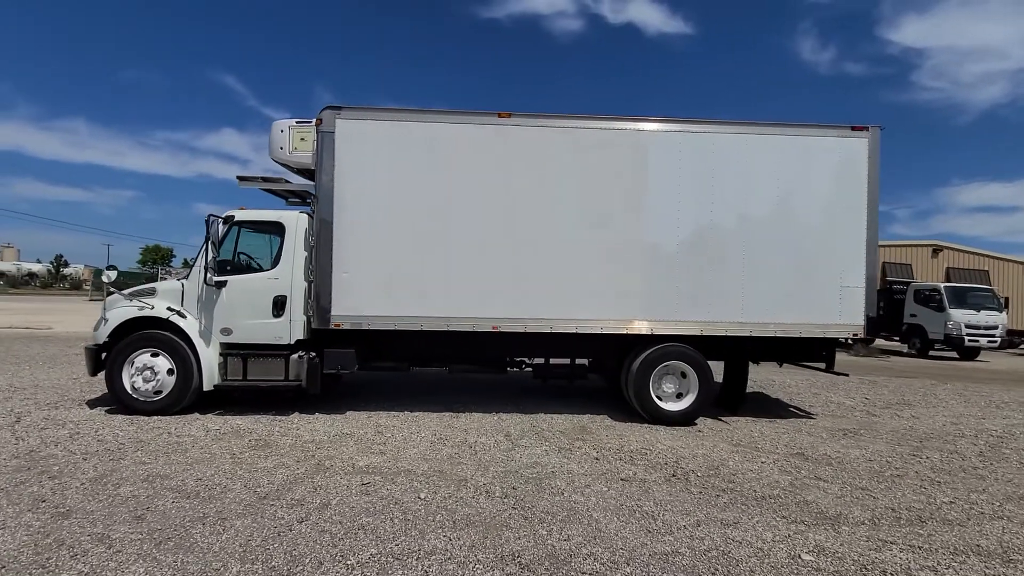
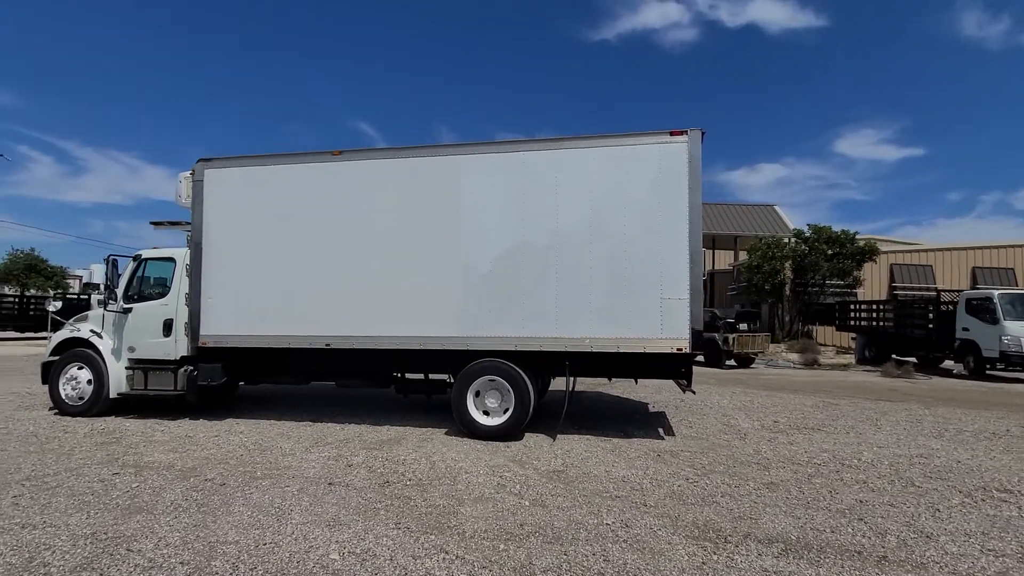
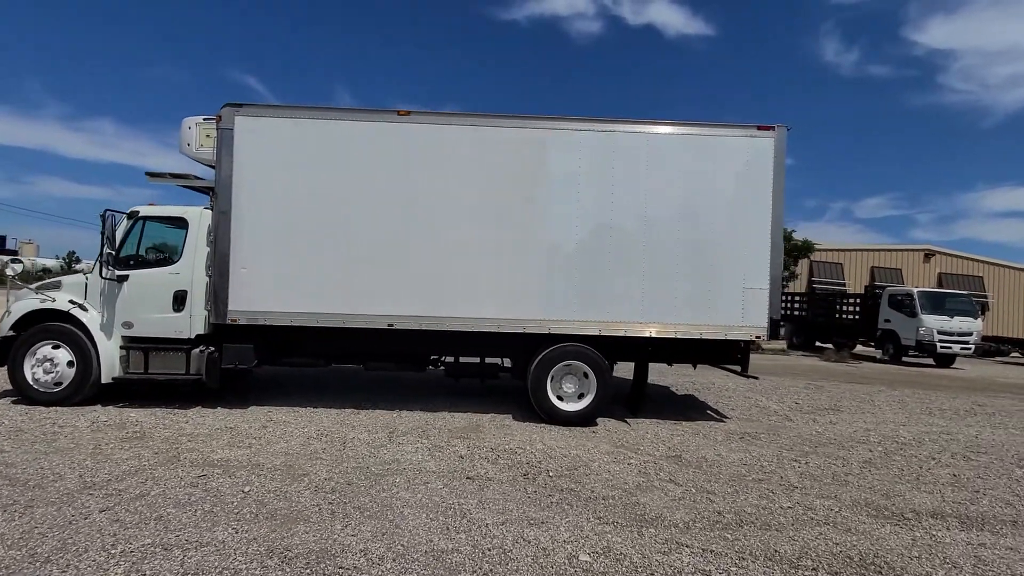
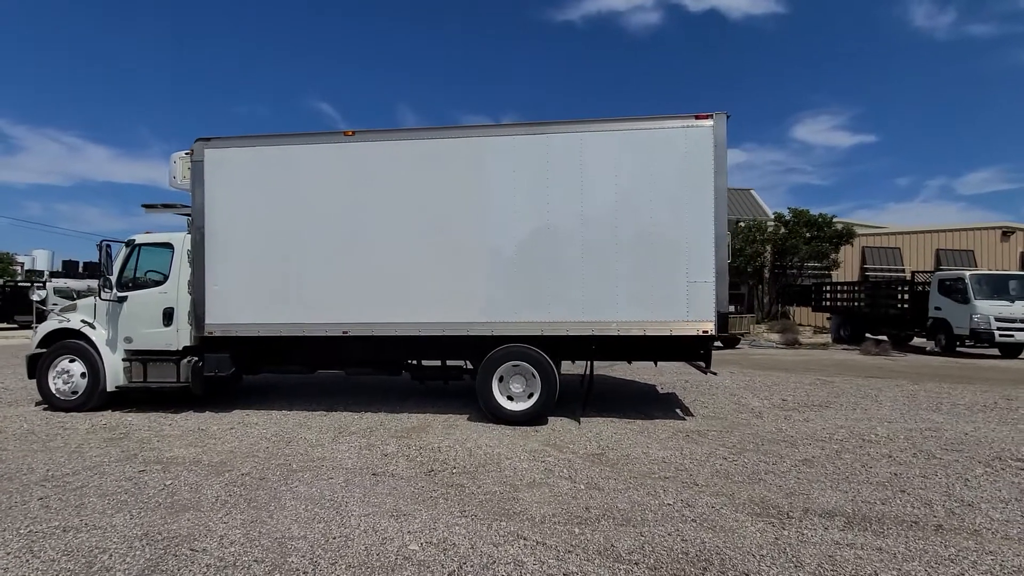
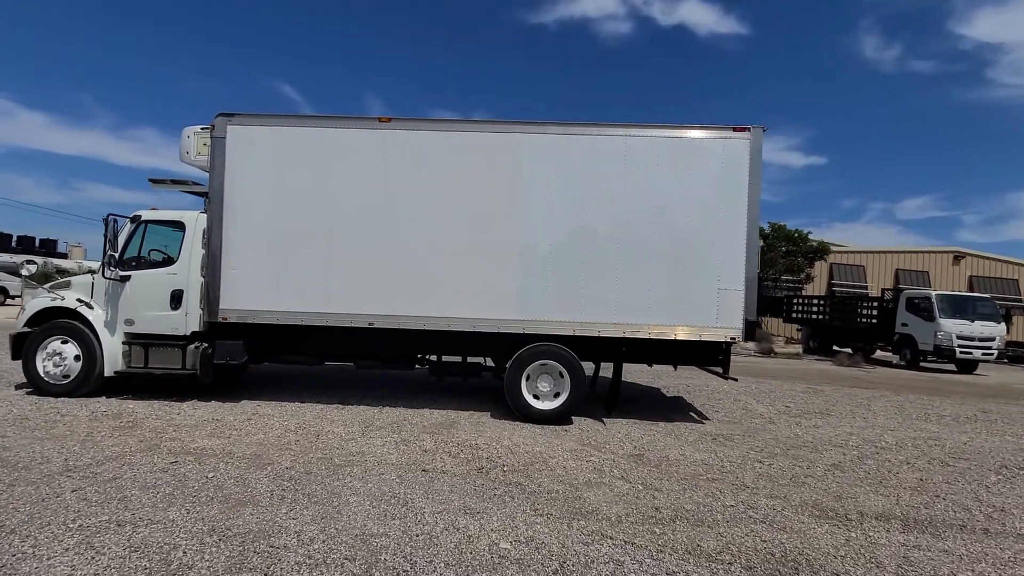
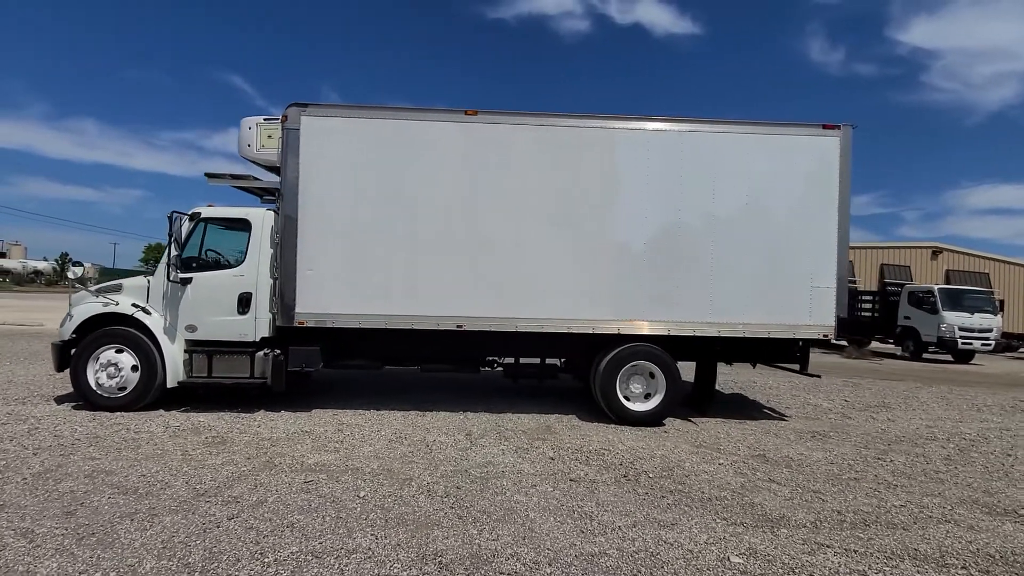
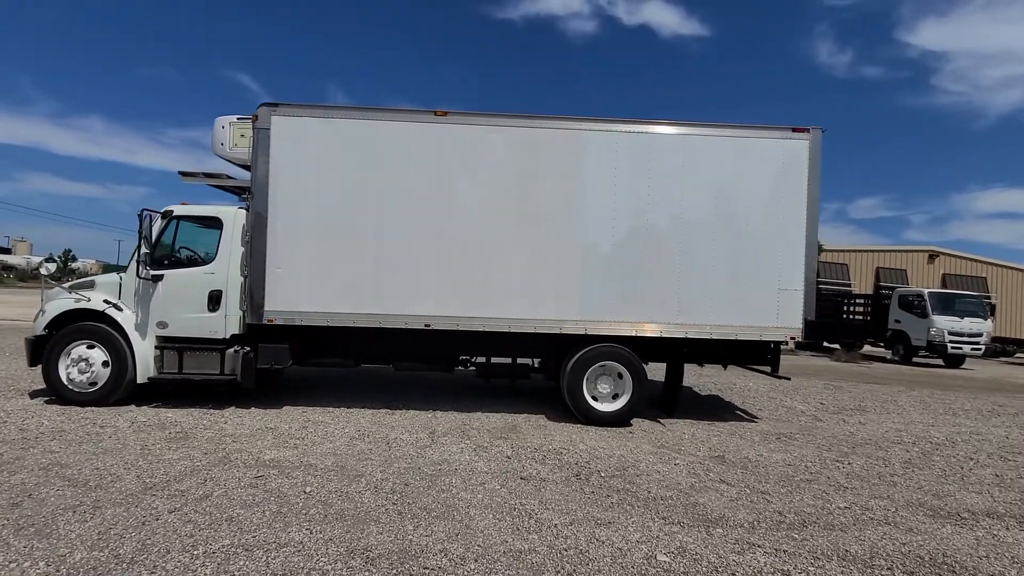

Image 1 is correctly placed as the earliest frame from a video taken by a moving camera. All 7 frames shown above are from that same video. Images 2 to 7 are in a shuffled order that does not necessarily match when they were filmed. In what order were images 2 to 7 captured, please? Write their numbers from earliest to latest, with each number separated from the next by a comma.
6, 7, 3, 5, 4, 2
